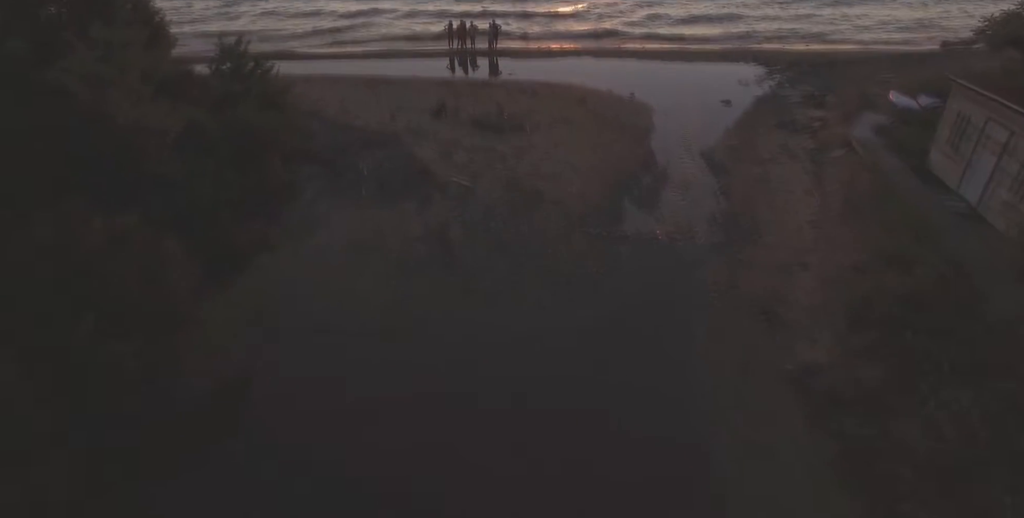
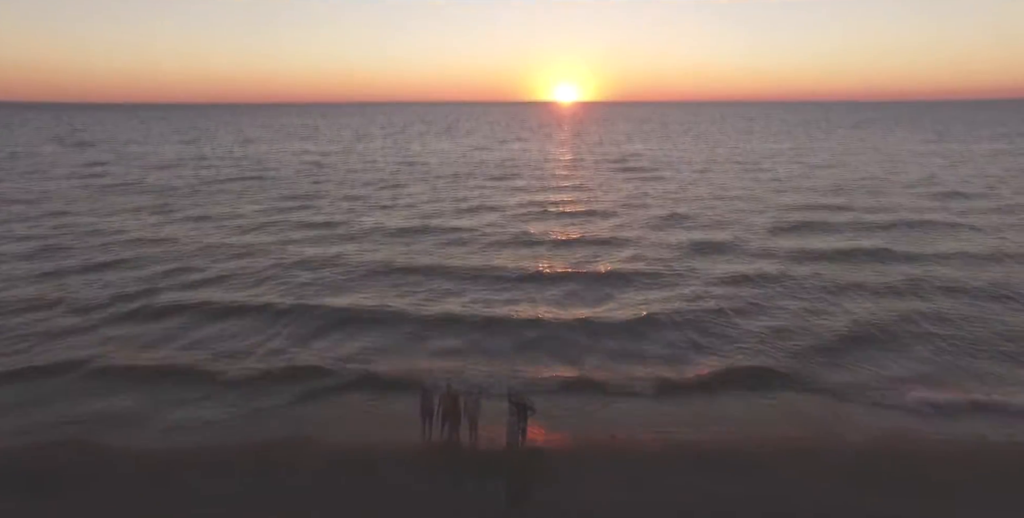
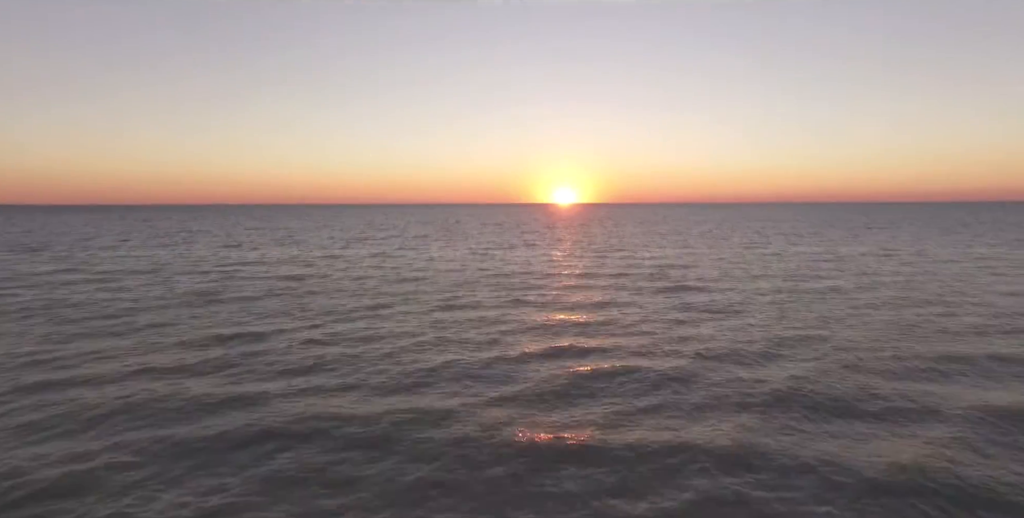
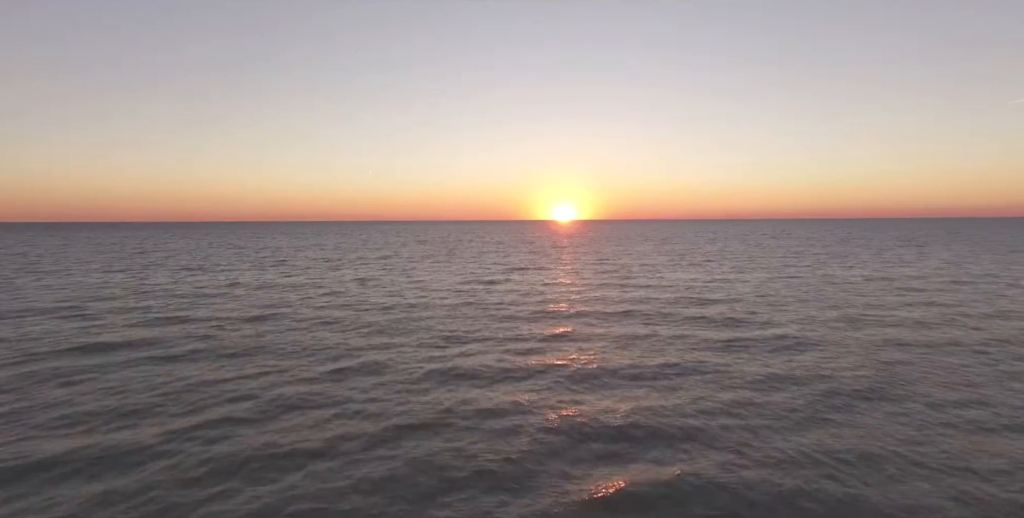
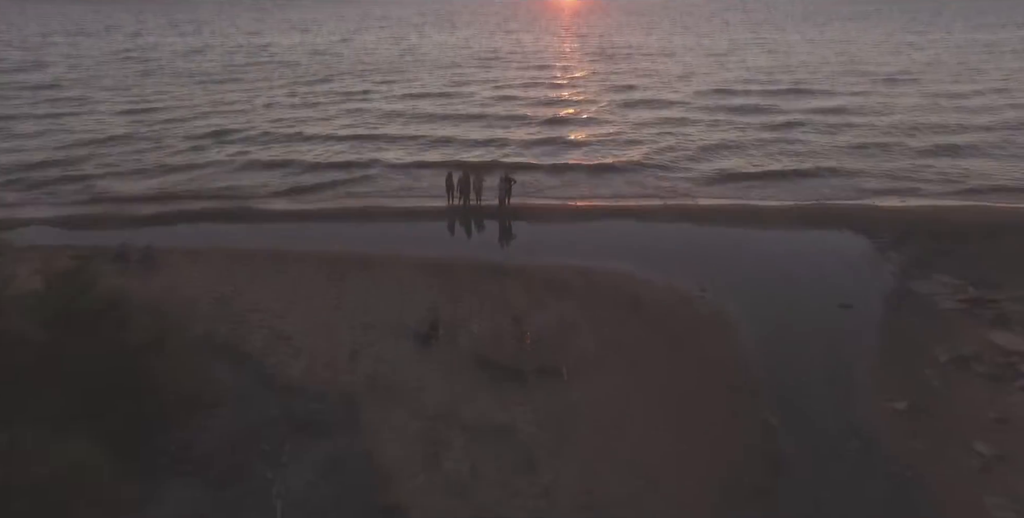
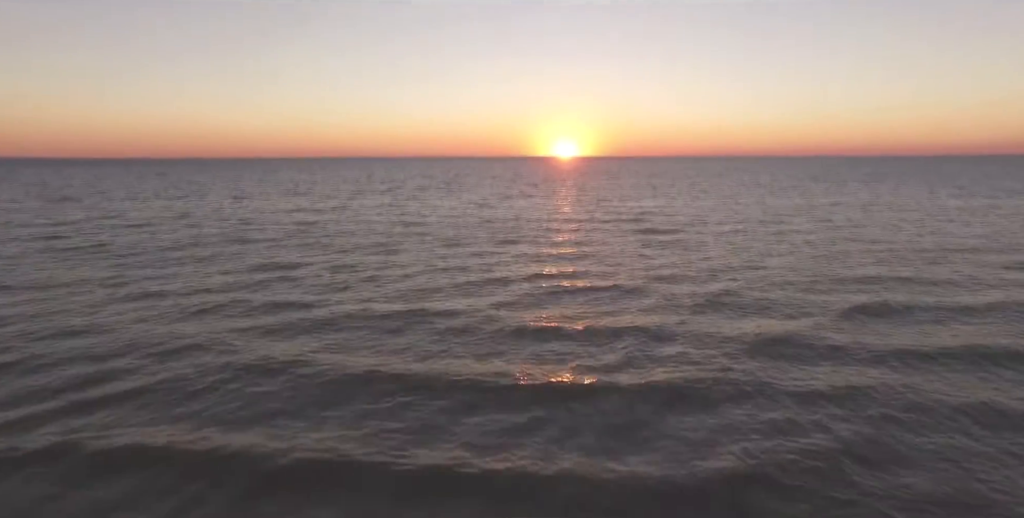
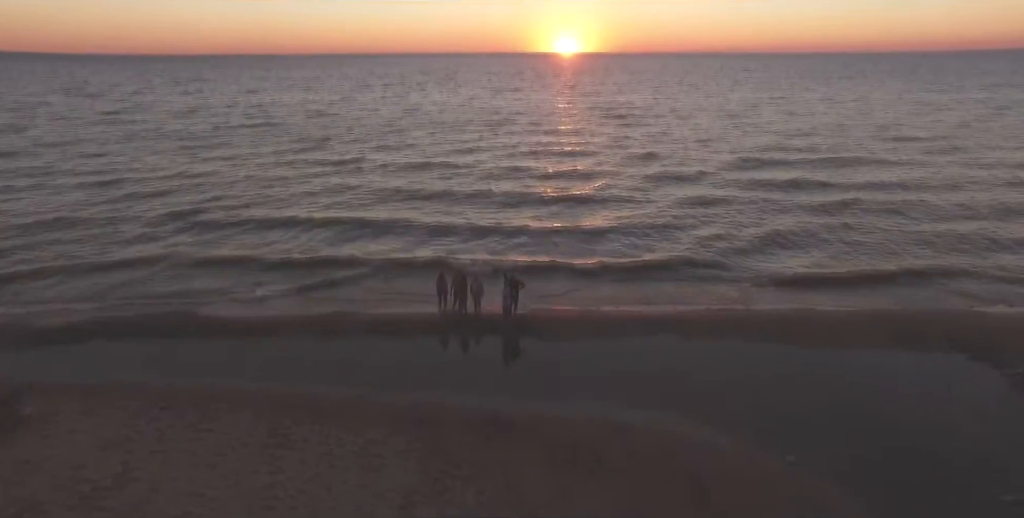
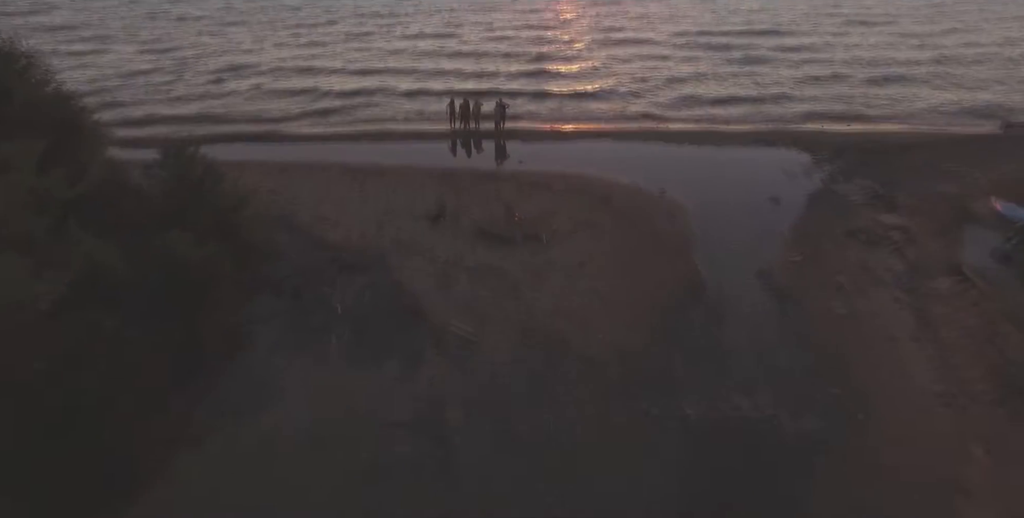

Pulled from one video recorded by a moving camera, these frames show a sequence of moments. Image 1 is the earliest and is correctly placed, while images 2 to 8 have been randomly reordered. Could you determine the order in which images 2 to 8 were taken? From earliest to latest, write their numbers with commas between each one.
8, 5, 7, 2, 6, 3, 4
